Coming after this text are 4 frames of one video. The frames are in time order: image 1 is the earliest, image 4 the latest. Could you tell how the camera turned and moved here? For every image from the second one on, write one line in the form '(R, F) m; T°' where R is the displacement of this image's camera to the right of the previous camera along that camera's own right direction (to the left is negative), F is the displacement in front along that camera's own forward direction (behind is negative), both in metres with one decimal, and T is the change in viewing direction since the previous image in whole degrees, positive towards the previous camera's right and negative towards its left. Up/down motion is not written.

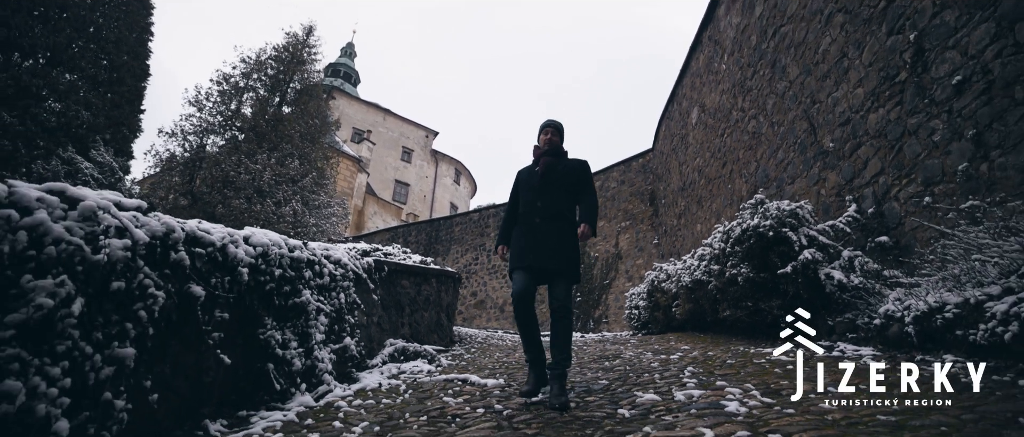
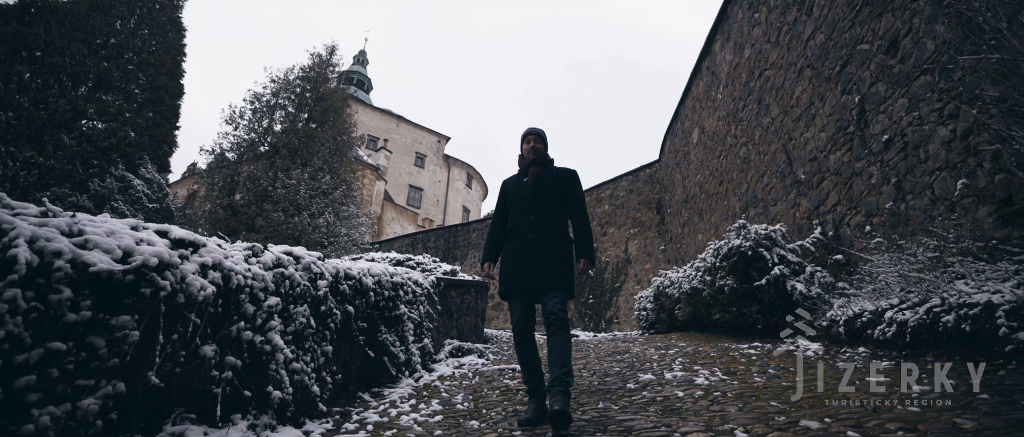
(-0.2, -1.1) m; -1°
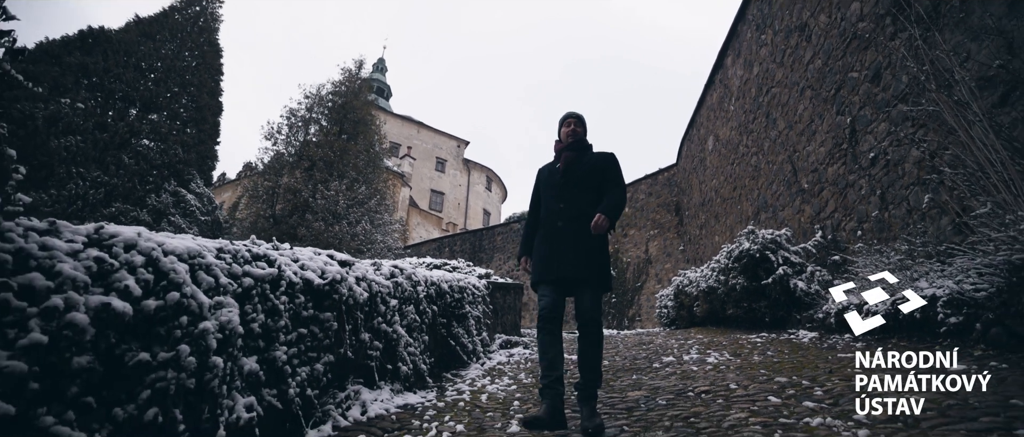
(-0.2, -0.9) m; -2°
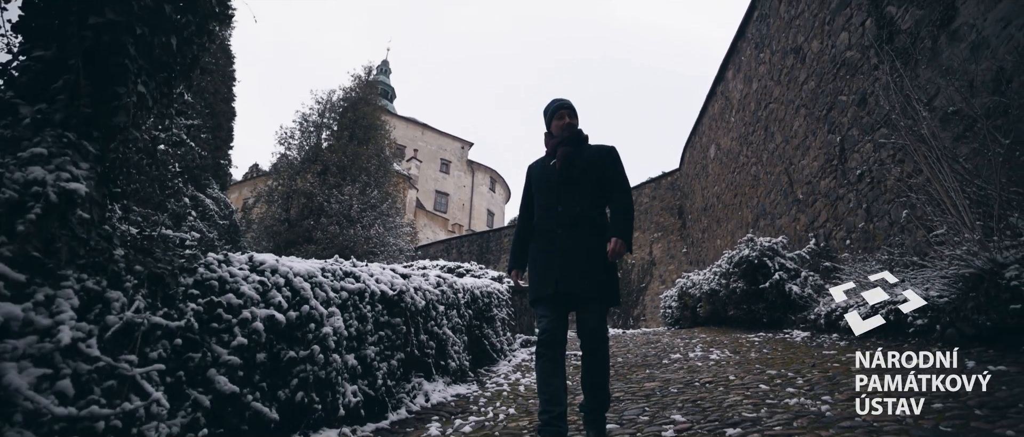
(-0.2, -0.5) m; 0°
